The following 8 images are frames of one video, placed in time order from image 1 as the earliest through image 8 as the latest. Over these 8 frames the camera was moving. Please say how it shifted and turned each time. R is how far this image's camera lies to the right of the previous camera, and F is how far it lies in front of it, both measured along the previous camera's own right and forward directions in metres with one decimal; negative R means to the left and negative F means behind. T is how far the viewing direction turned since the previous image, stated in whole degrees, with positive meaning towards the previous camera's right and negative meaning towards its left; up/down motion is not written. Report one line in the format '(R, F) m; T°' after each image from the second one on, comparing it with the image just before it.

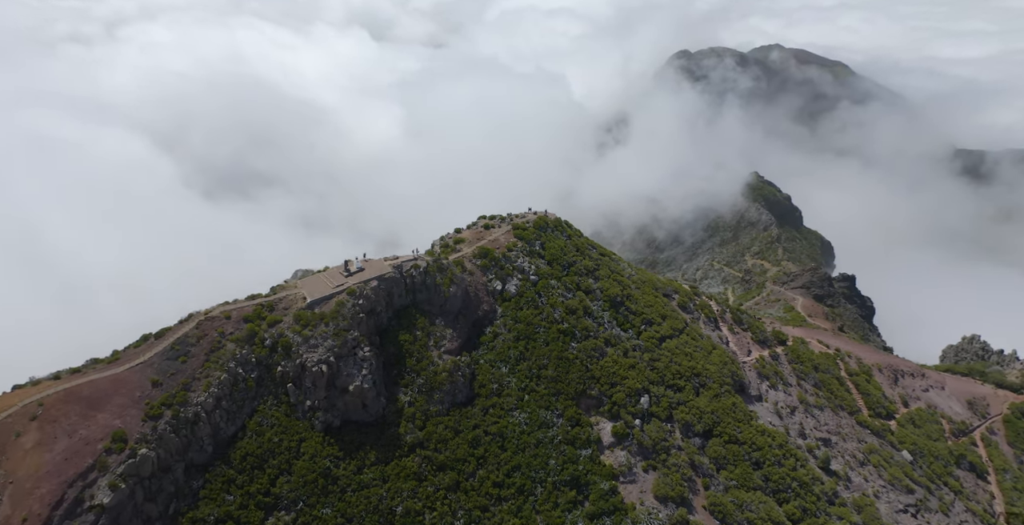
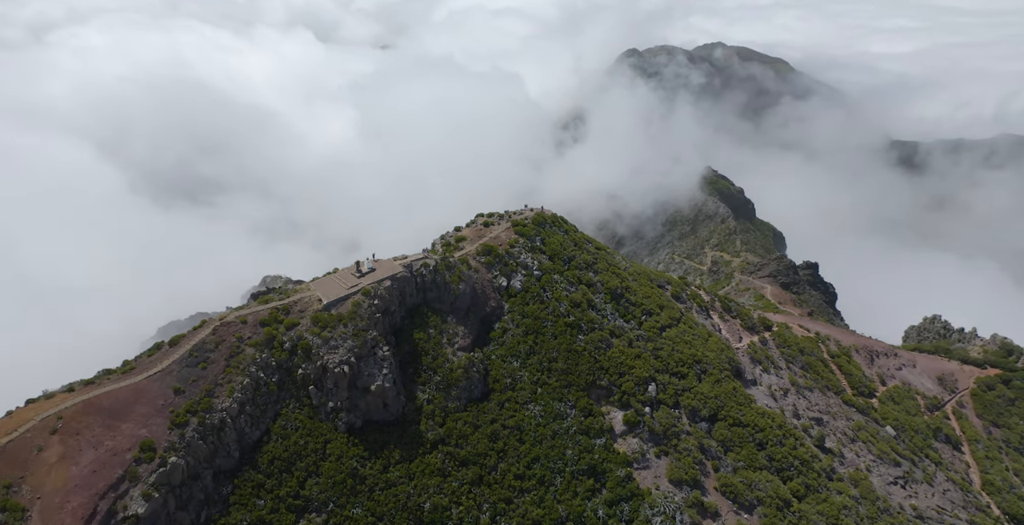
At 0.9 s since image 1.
(-3.7, -0.5) m; +3°
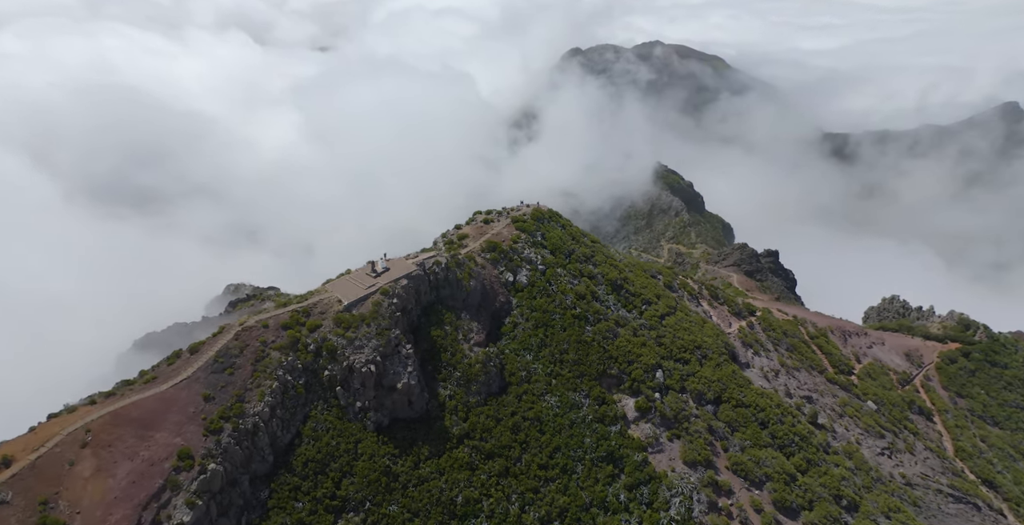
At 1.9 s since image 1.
(-4.2, -0.6) m; +4°
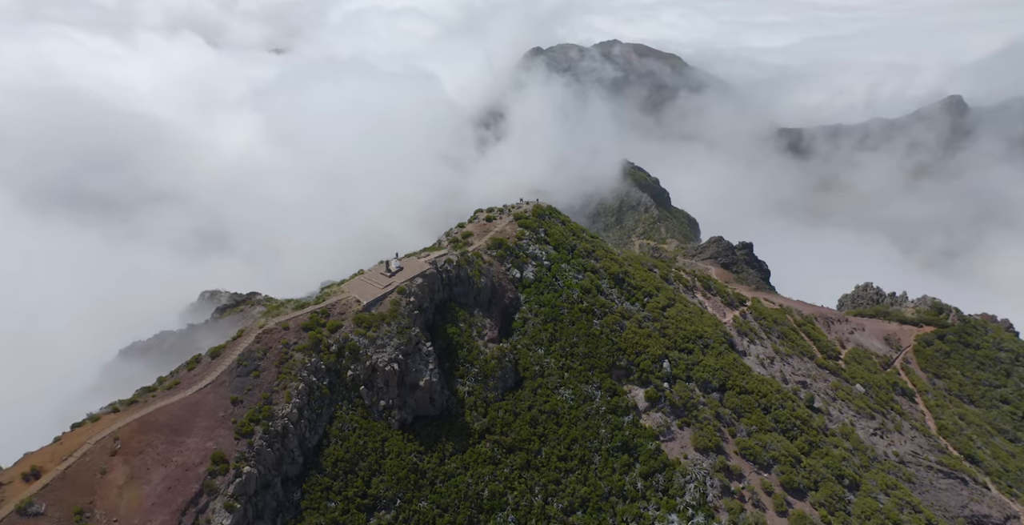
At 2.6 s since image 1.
(-3.2, -0.5) m; +3°
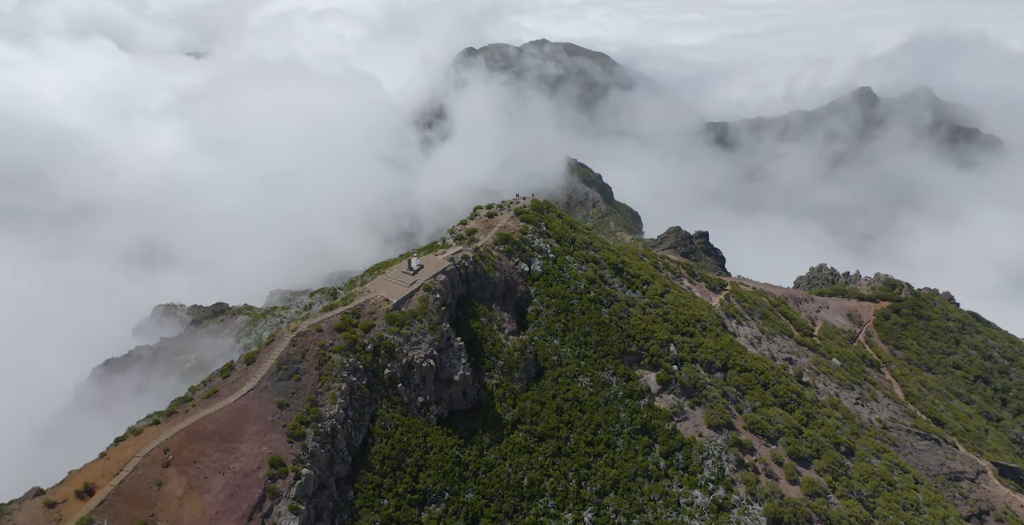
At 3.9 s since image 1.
(-5.4, -0.7) m; +5°
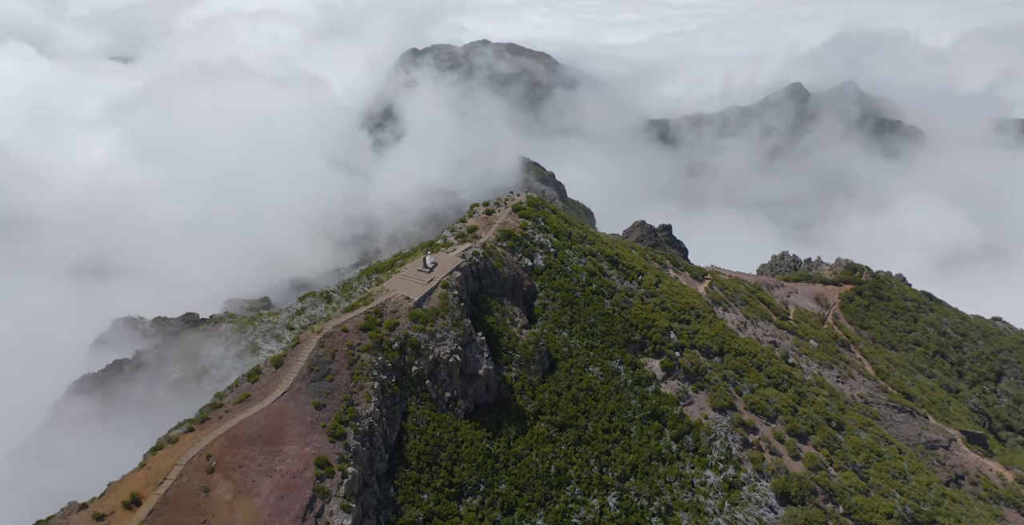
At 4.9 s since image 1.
(-4.4, -0.6) m; +4°
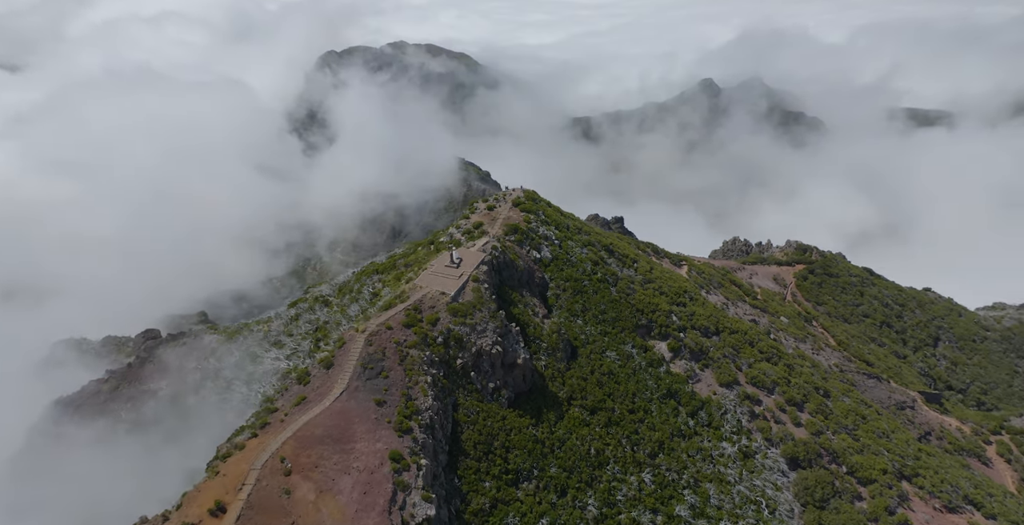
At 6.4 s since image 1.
(-6.6, -0.8) m; +6°
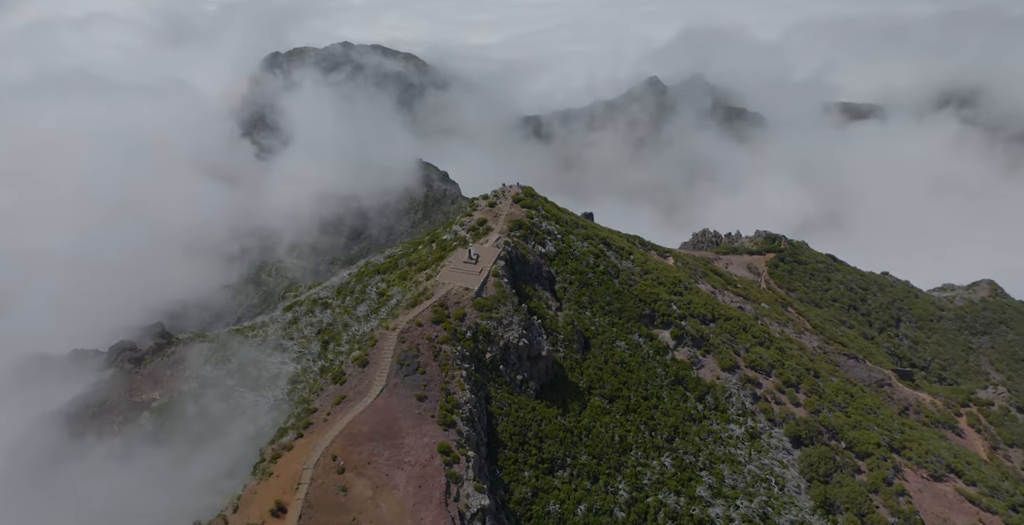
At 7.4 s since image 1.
(-4.4, -0.6) m; +4°
